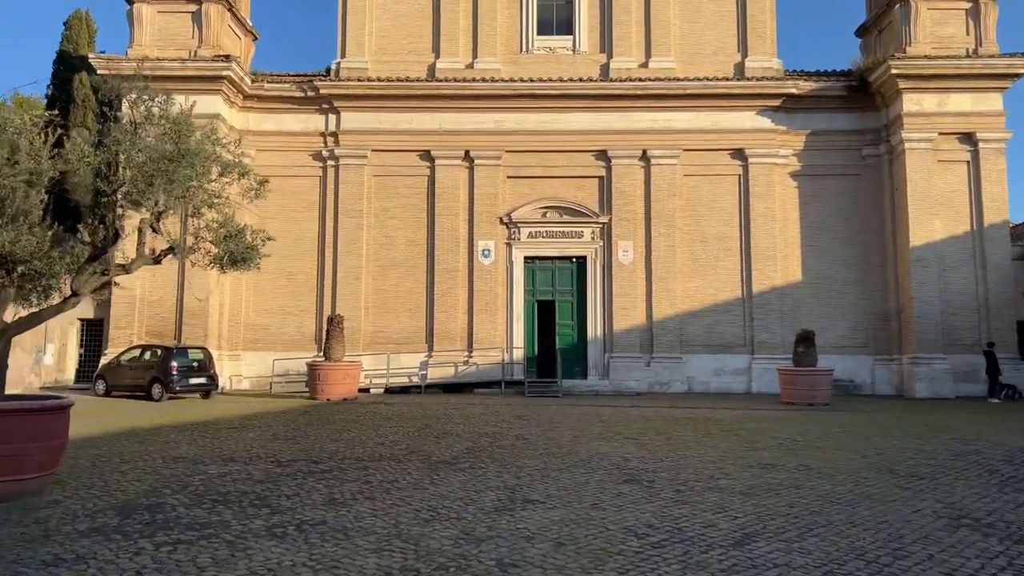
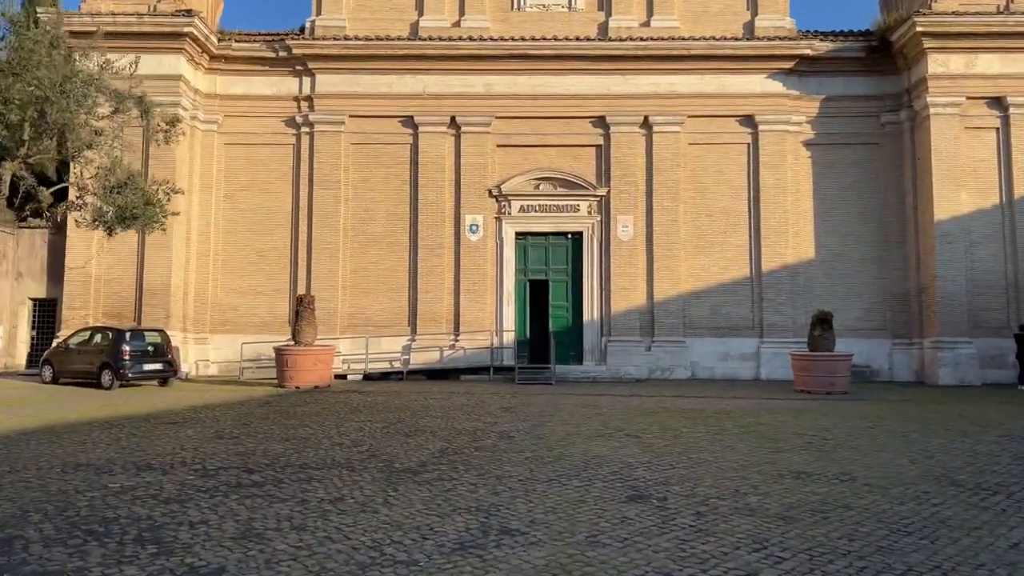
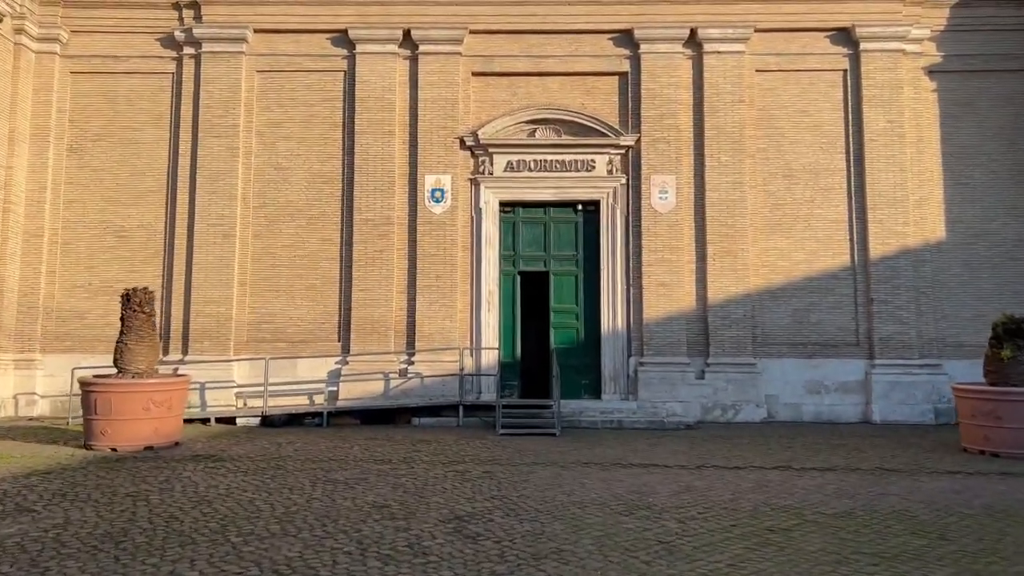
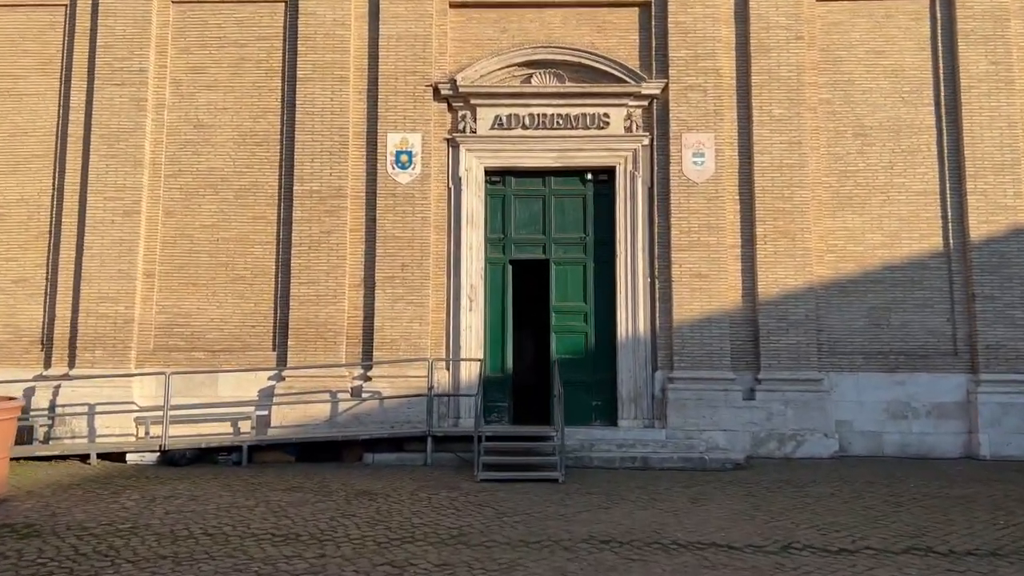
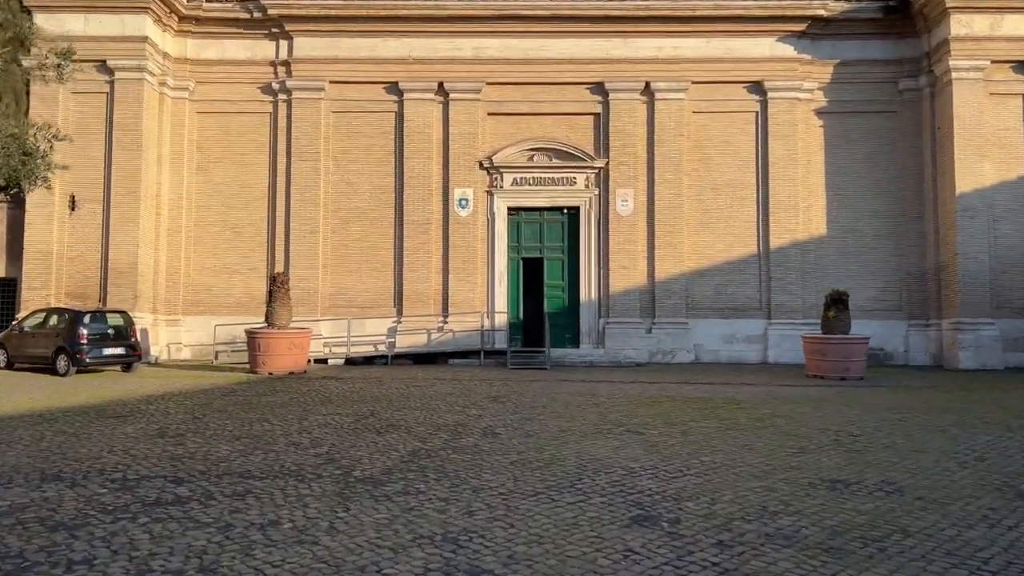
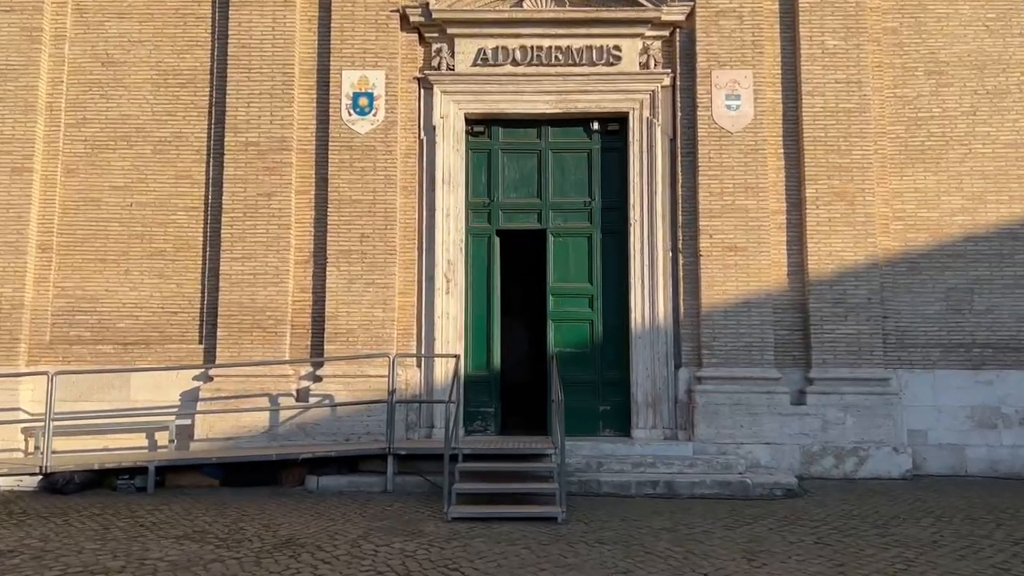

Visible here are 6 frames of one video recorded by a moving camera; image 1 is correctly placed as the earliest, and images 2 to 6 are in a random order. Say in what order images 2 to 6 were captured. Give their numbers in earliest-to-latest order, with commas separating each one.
2, 5, 3, 4, 6
